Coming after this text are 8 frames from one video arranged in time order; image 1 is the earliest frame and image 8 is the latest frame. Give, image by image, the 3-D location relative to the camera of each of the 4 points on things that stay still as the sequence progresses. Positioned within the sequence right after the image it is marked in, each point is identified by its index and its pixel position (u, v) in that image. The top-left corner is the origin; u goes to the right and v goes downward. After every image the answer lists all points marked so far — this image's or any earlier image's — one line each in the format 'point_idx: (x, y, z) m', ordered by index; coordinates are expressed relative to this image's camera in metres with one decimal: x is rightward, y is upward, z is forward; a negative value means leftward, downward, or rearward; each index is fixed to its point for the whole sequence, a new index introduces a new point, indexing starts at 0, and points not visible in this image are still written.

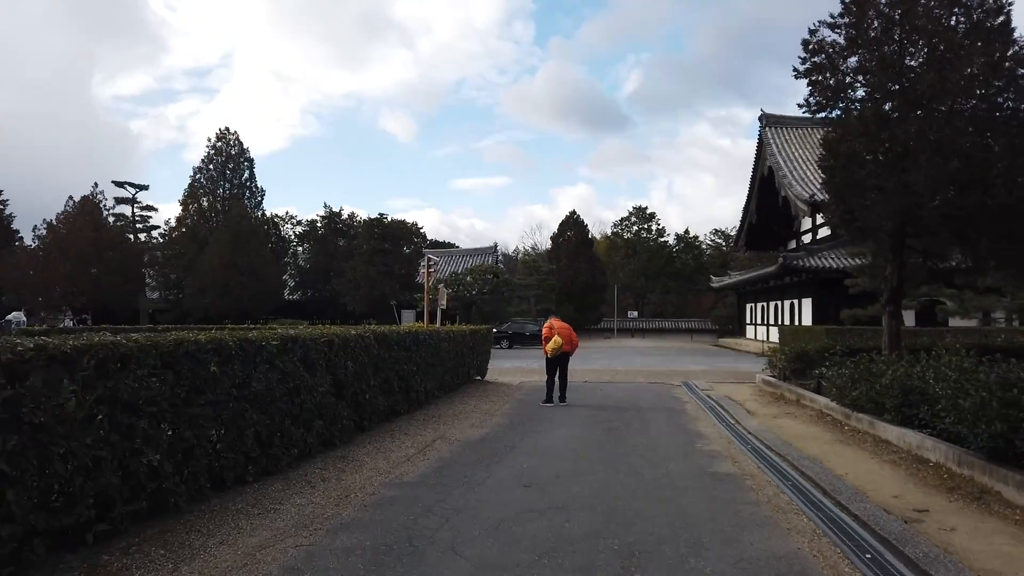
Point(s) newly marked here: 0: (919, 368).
0: (+4.0, -0.8, +6.9) m
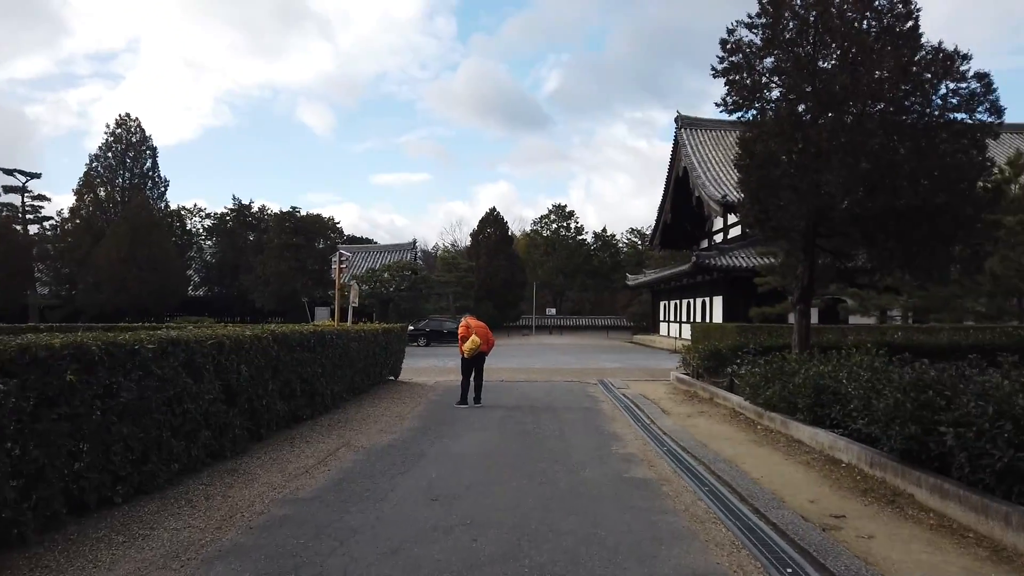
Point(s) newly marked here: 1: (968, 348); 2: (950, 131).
0: (+3.2, -0.8, +6.9) m
1: (+8.0, -1.0, +12.2) m
2: (+5.7, +2.1, +9.1) m
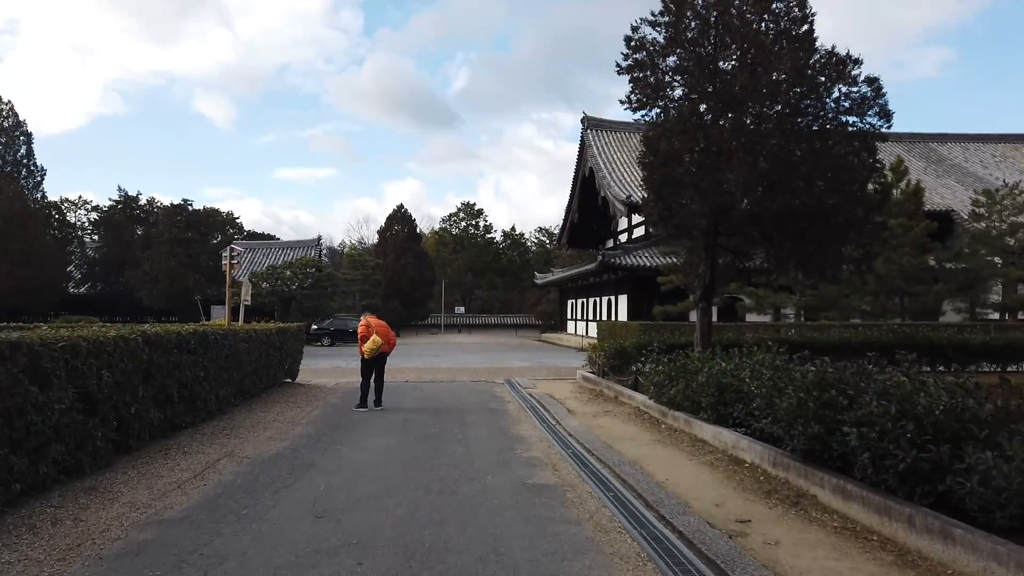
0: (+2.2, -0.8, +6.9) m
1: (+6.3, -1.0, +12.8) m
2: (+4.4, +2.1, +9.3) m
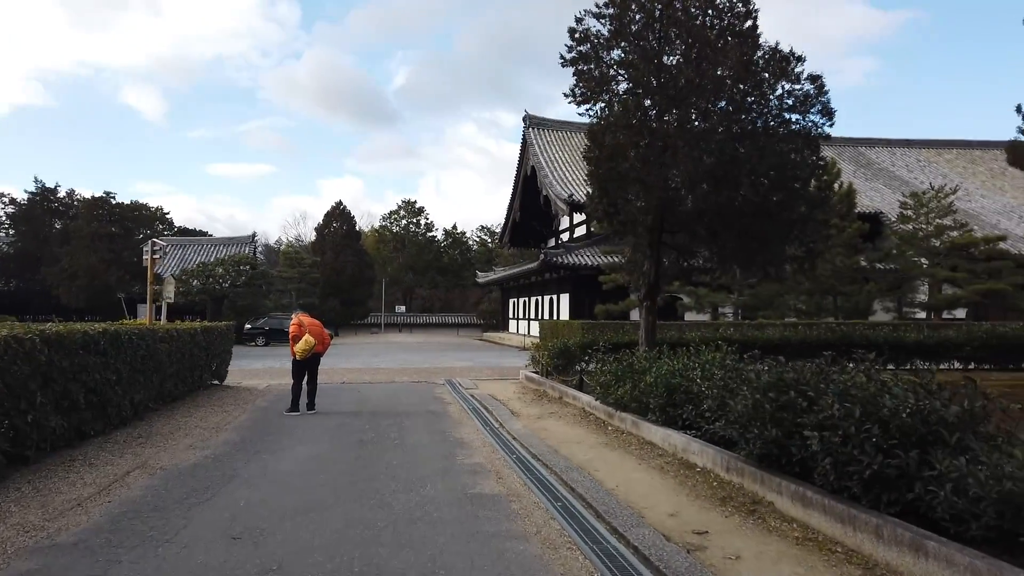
0: (+1.6, -0.7, +6.7) m
1: (+5.2, -1.0, +12.9) m
2: (+3.7, +2.1, +9.3) m
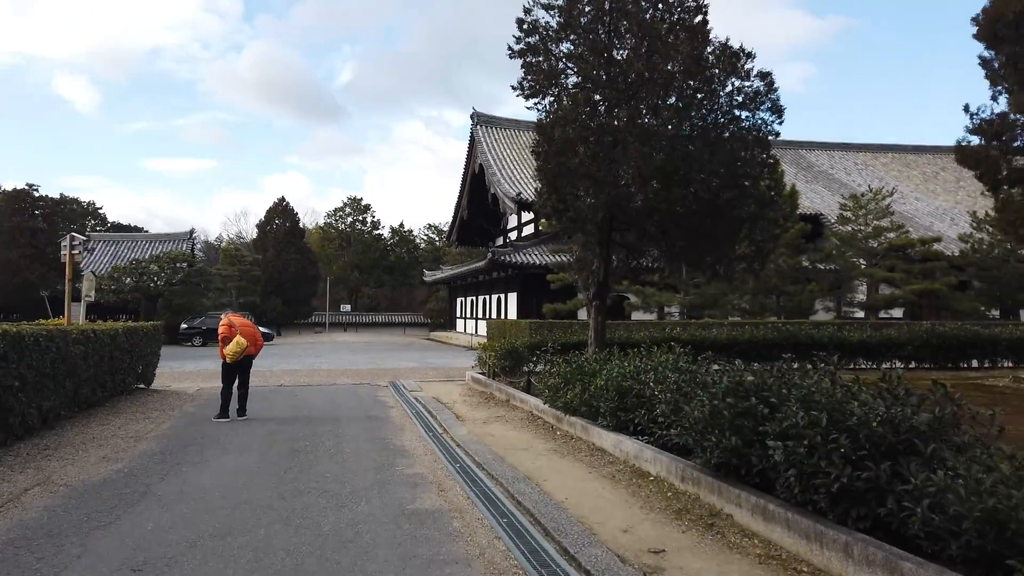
0: (+1.1, -0.7, +6.4) m
1: (+4.2, -1.0, +12.9) m
2: (+3.0, +2.1, +9.2) m
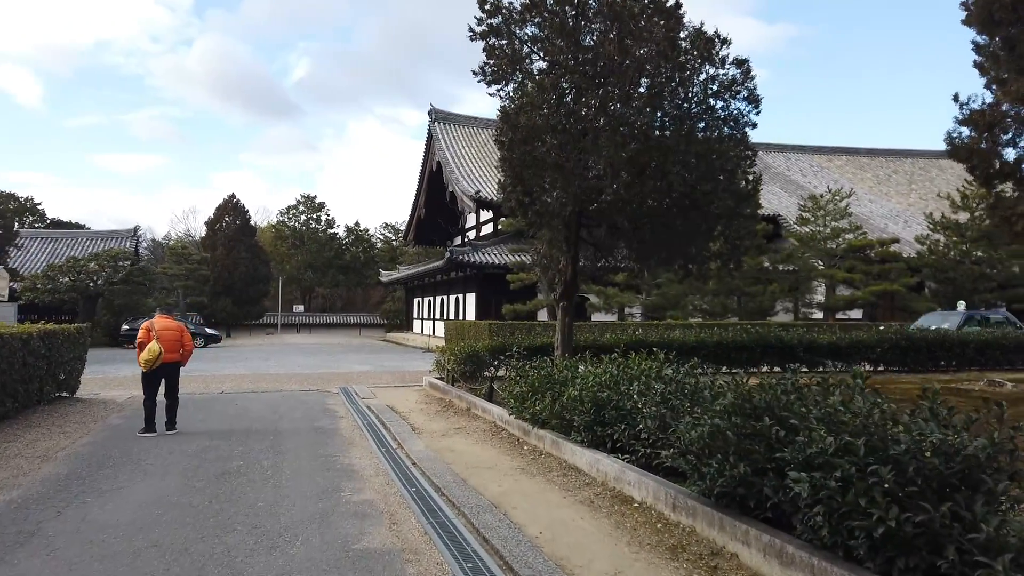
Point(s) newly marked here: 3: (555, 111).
0: (+0.8, -0.7, +5.8) m
1: (+3.5, -1.0, +12.4) m
2: (+2.5, +2.1, +8.6) m
3: (+0.5, +2.1, +8.5) m
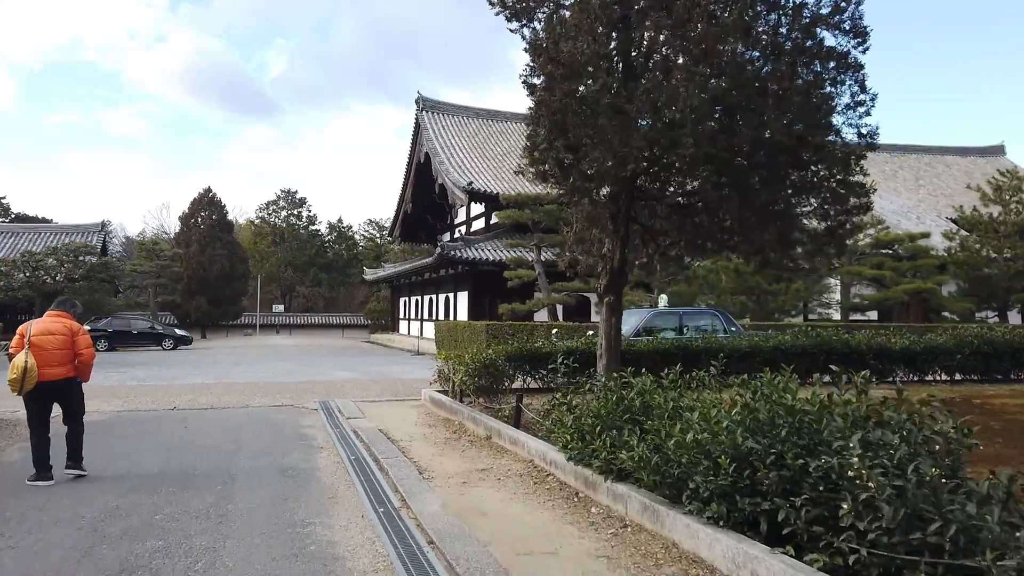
0: (+1.2, -0.6, +3.7) m
1: (+3.8, -0.9, +10.4) m
2: (+2.8, +2.2, +6.6) m
3: (+0.9, +2.2, +6.3) m
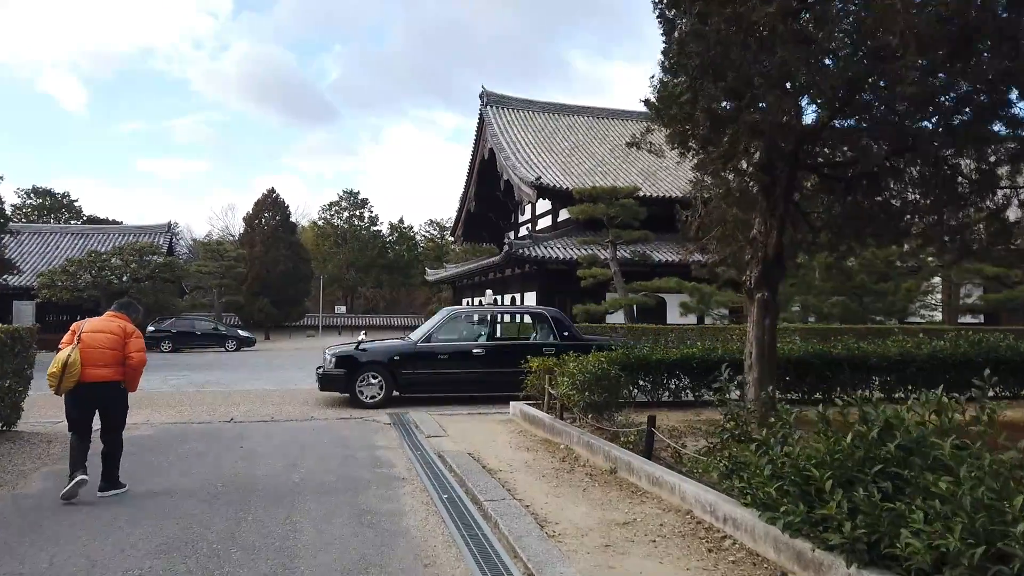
0: (+2.0, -0.6, +2.1) m
1: (+5.1, -0.9, +8.6) m
2: (+3.8, +2.3, +4.9) m
3: (+1.8, +2.3, +4.8) m
